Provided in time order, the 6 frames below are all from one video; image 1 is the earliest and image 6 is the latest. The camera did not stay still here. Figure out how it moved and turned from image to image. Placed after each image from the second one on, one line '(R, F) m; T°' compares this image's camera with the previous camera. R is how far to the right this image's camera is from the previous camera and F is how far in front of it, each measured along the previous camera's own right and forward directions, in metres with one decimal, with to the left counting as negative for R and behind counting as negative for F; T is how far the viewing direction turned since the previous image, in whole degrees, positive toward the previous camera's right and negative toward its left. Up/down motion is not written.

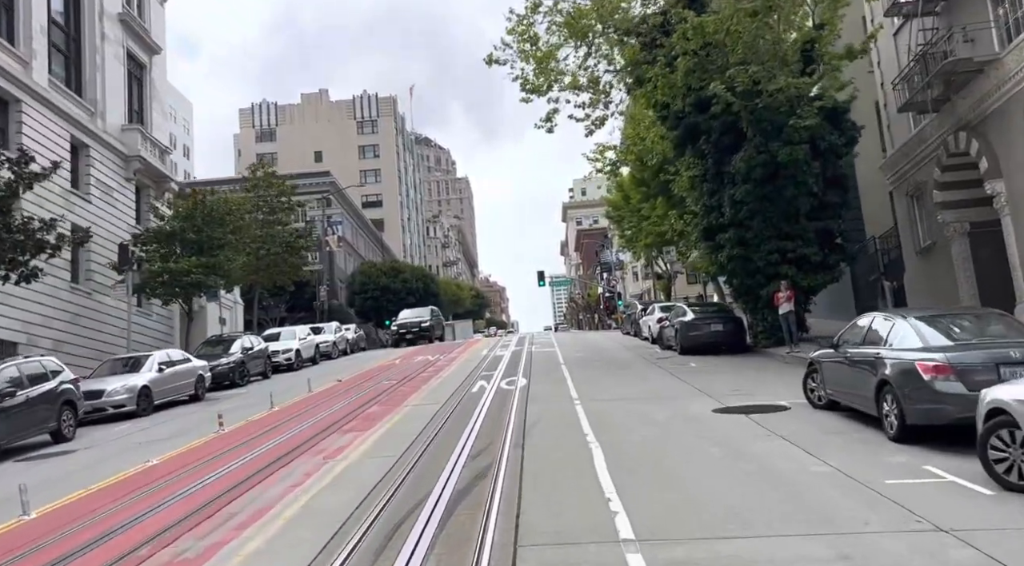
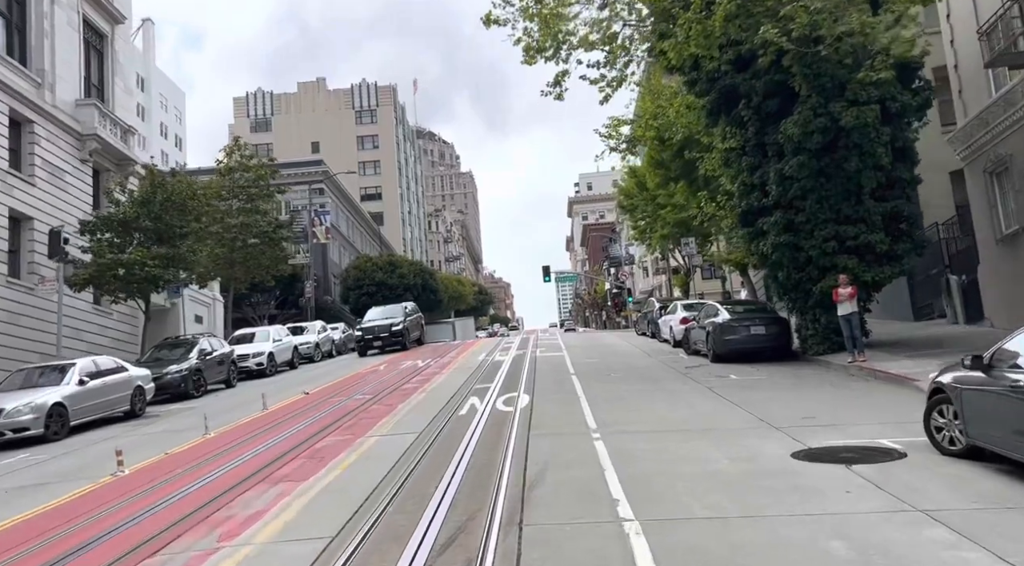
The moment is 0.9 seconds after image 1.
(+0.1, +3.4) m; 0°
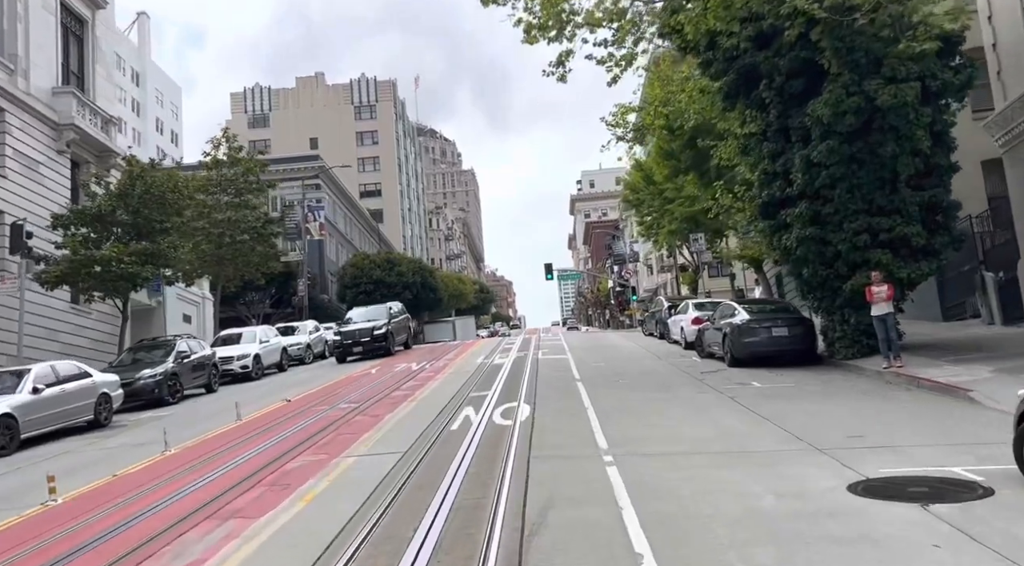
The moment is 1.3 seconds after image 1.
(+0.1, +1.5) m; 0°
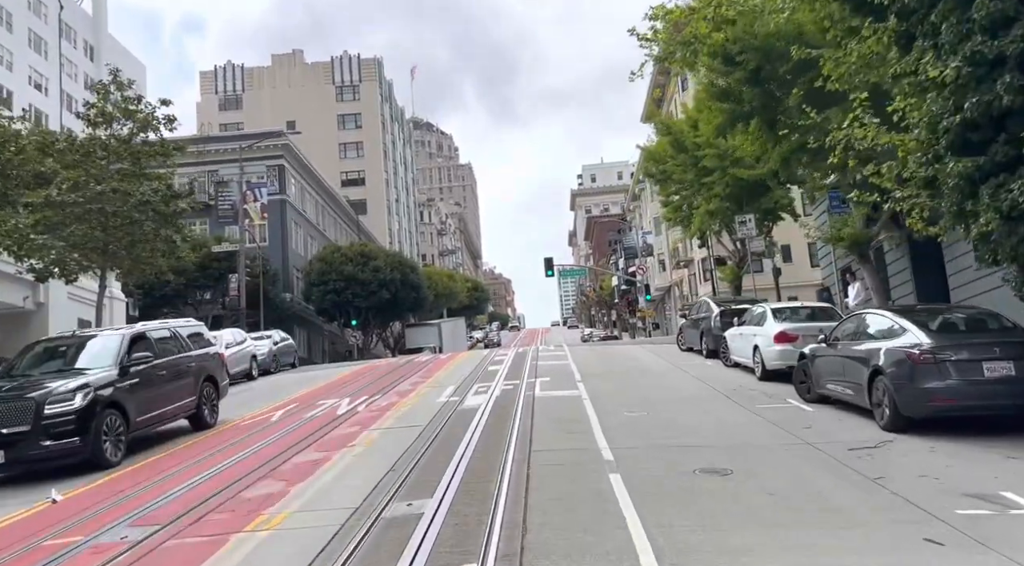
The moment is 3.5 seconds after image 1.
(+0.4, +7.8) m; 0°
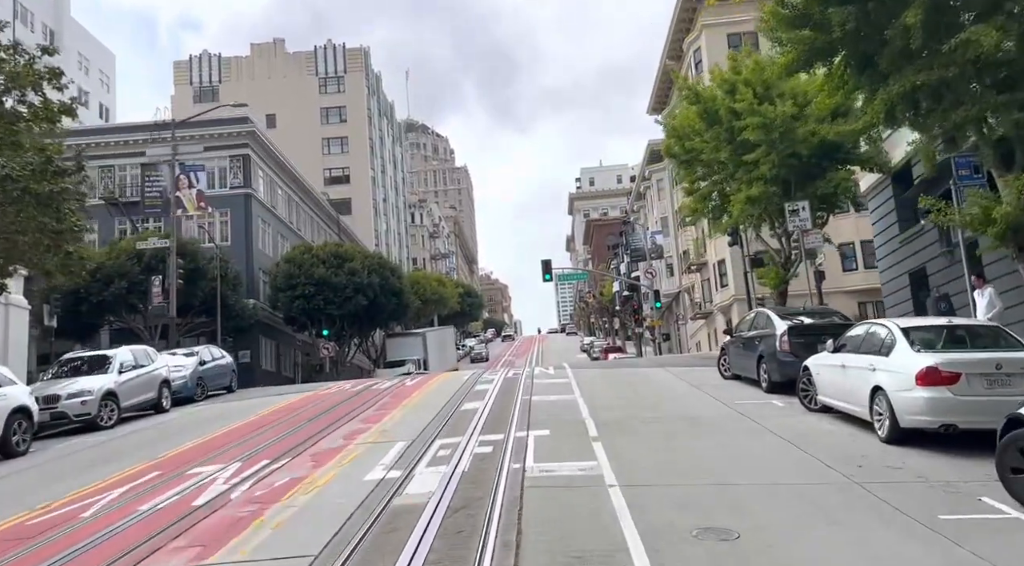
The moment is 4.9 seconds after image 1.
(+0.3, +5.4) m; 0°
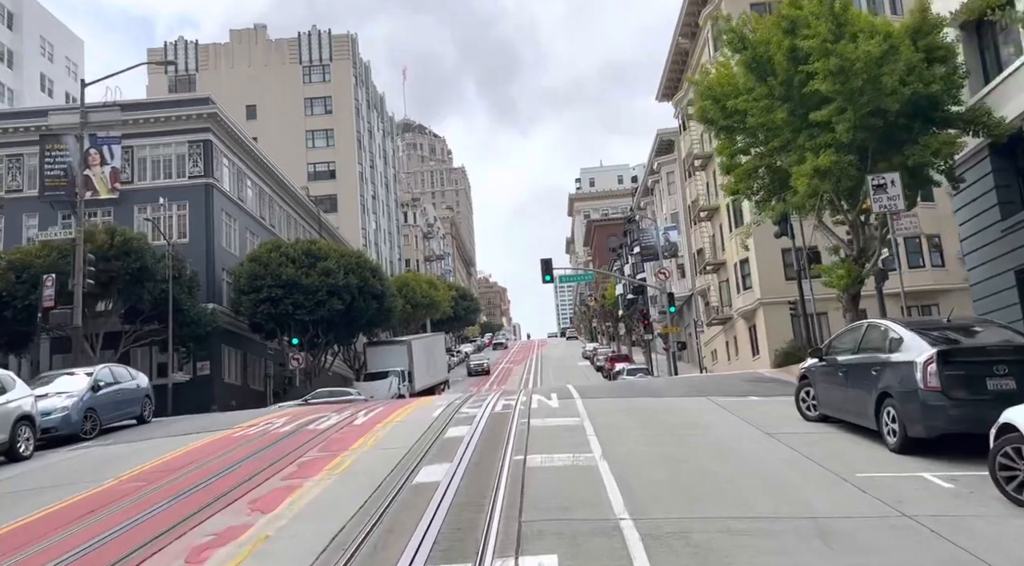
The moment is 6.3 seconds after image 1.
(+0.2, +5.0) m; 0°
